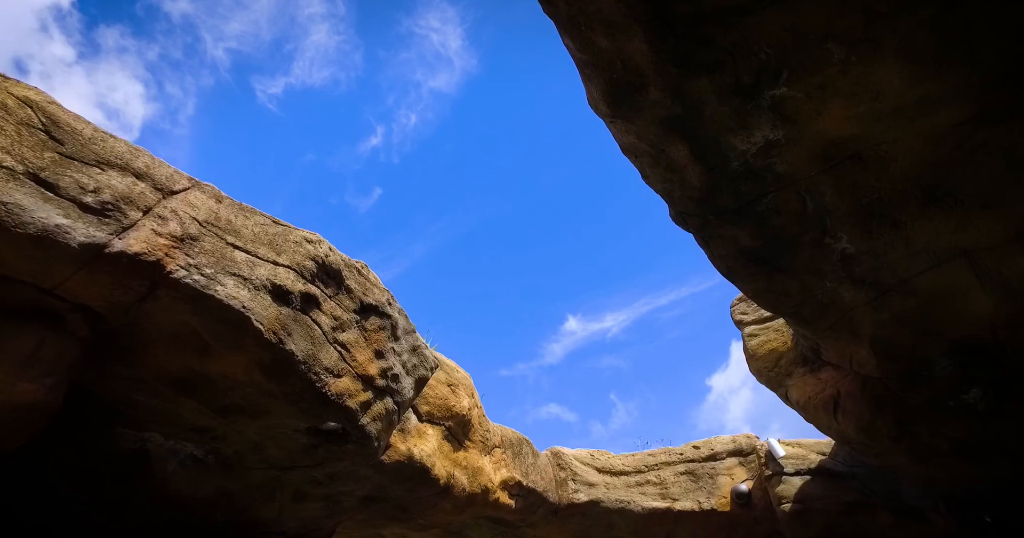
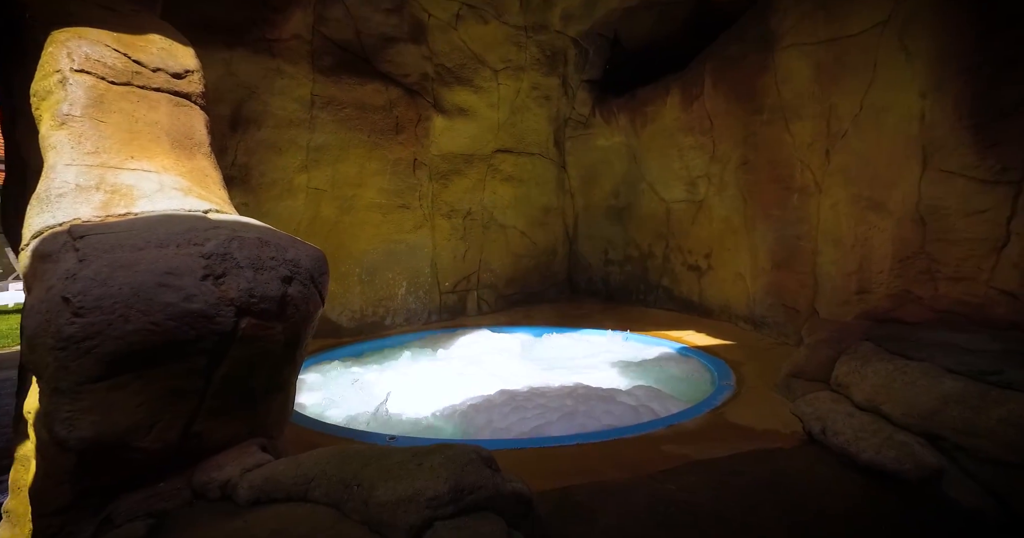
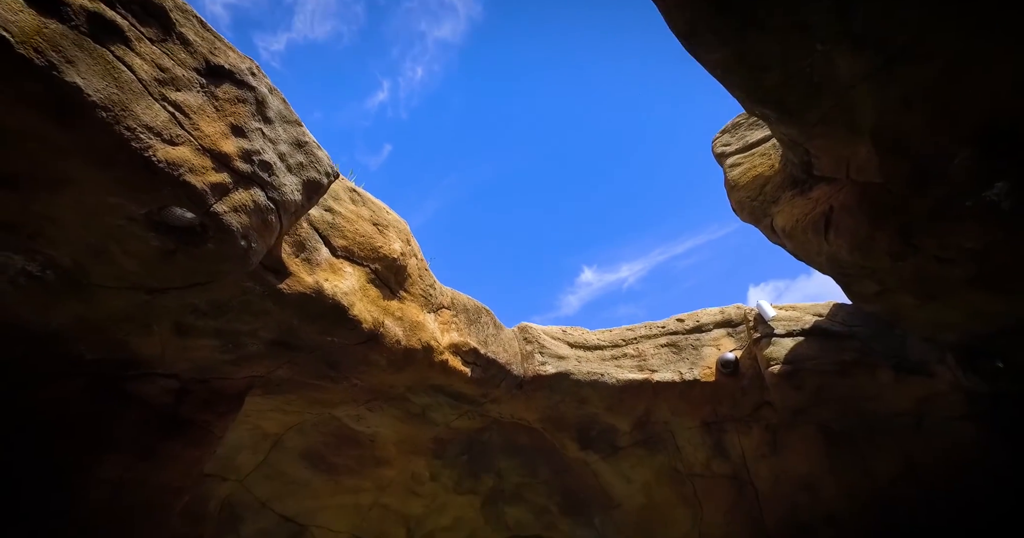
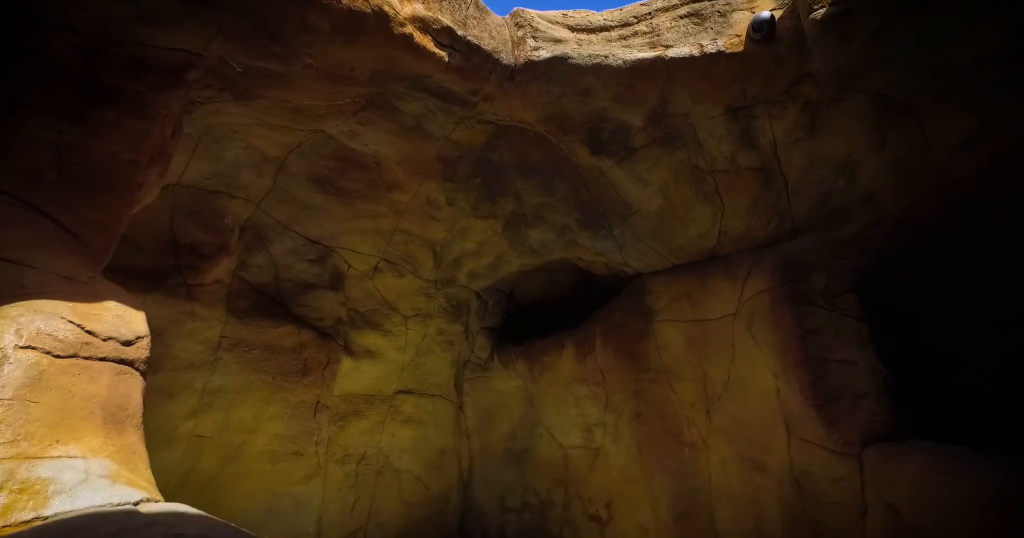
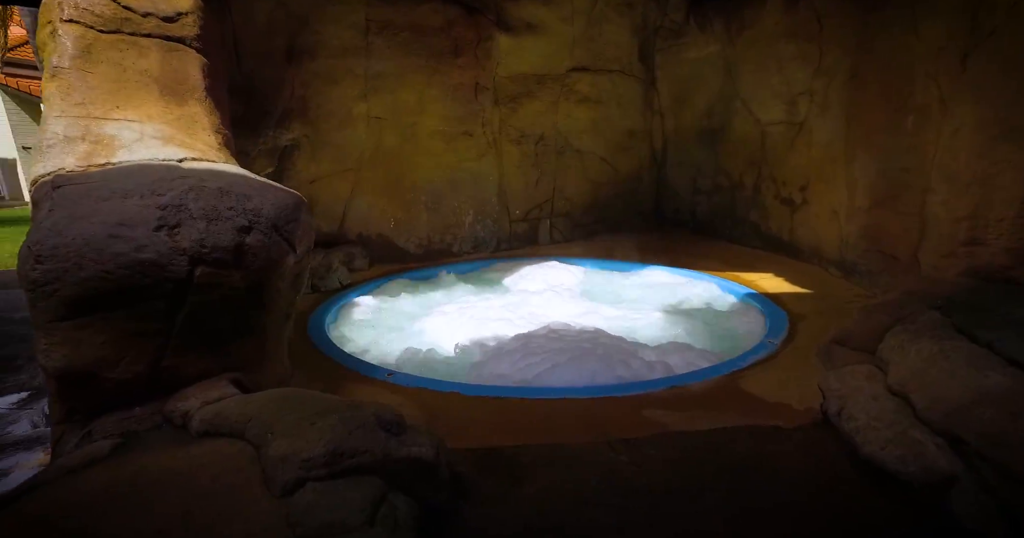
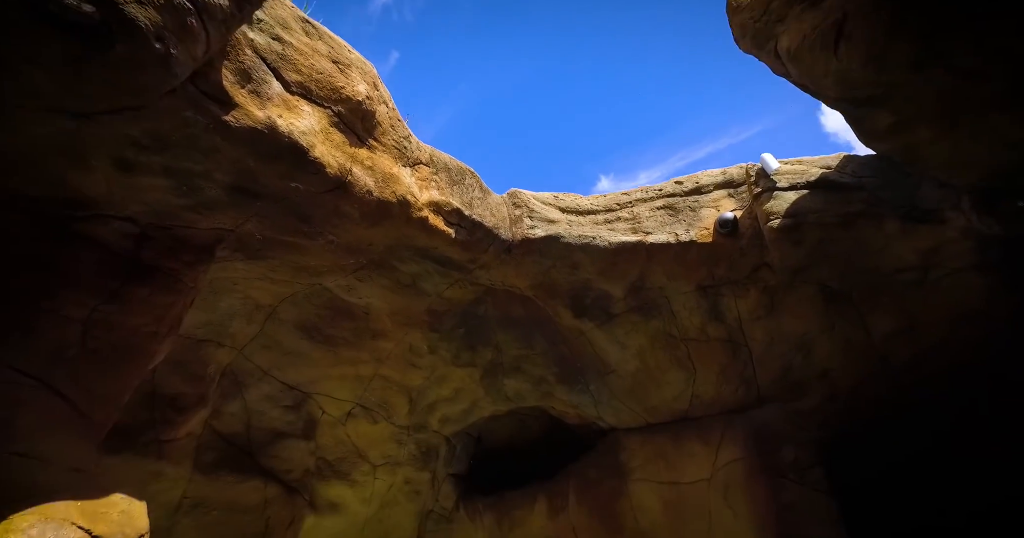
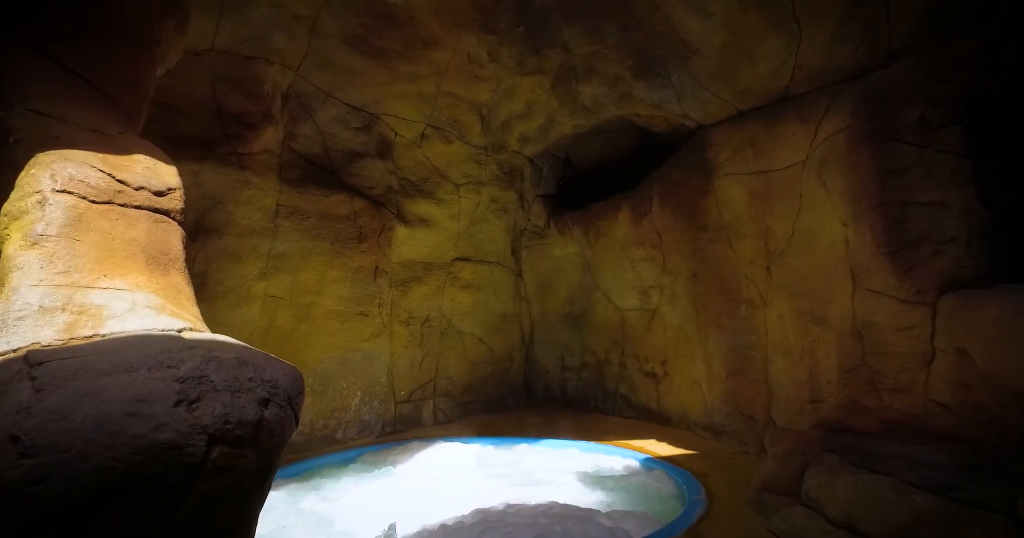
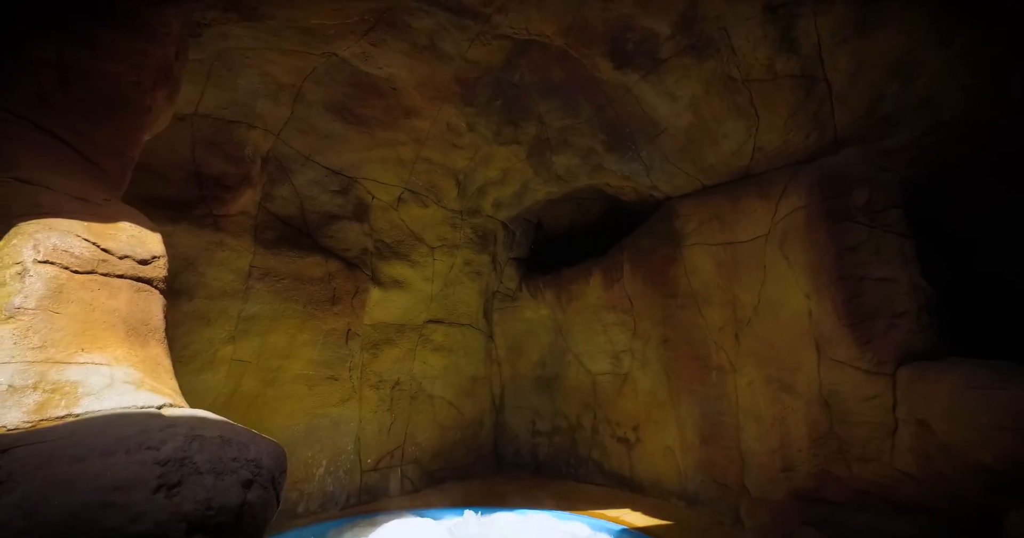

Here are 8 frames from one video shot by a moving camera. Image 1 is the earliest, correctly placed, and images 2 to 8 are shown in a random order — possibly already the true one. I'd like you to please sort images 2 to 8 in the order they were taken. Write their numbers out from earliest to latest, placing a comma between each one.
3, 6, 4, 8, 7, 2, 5
